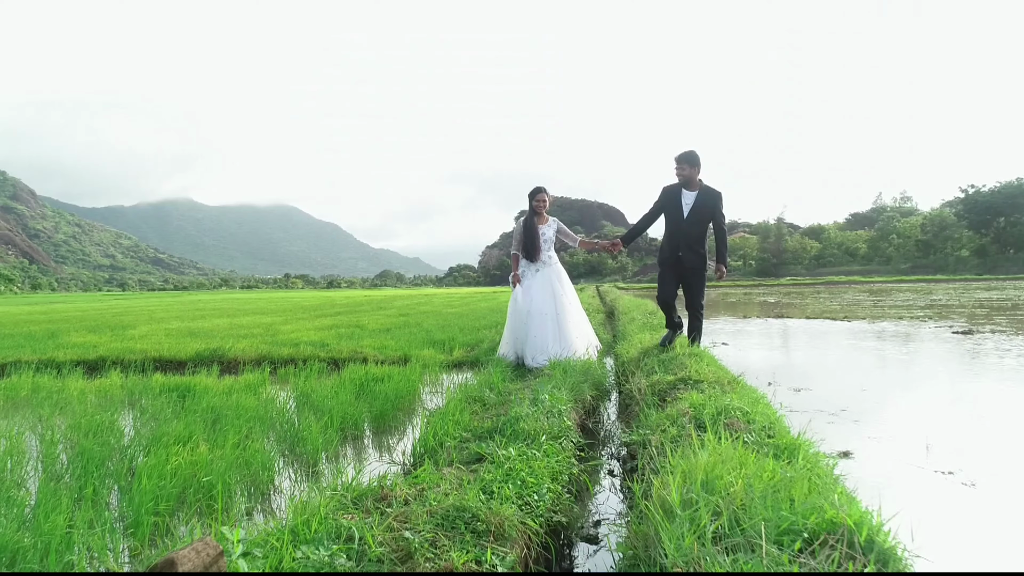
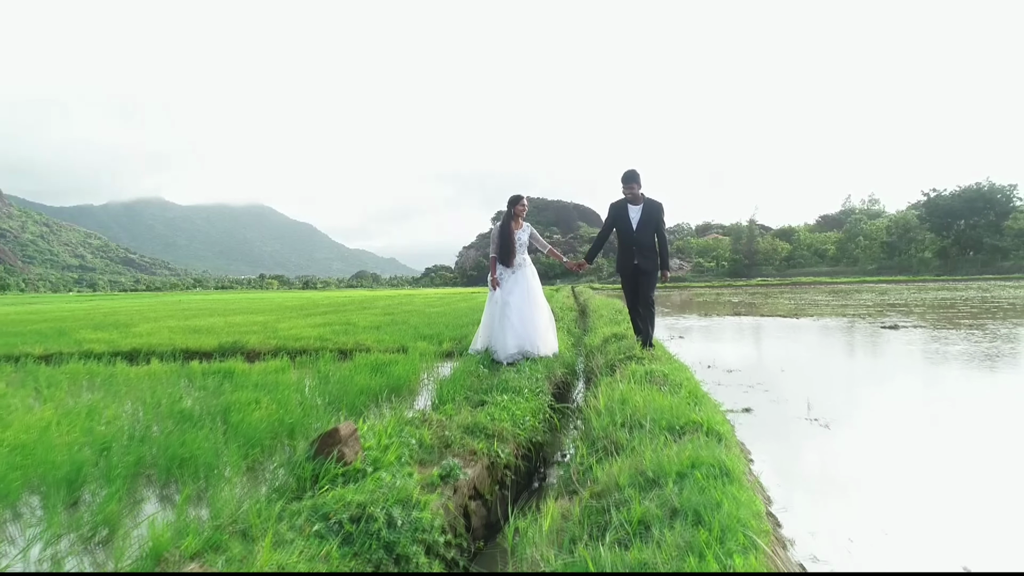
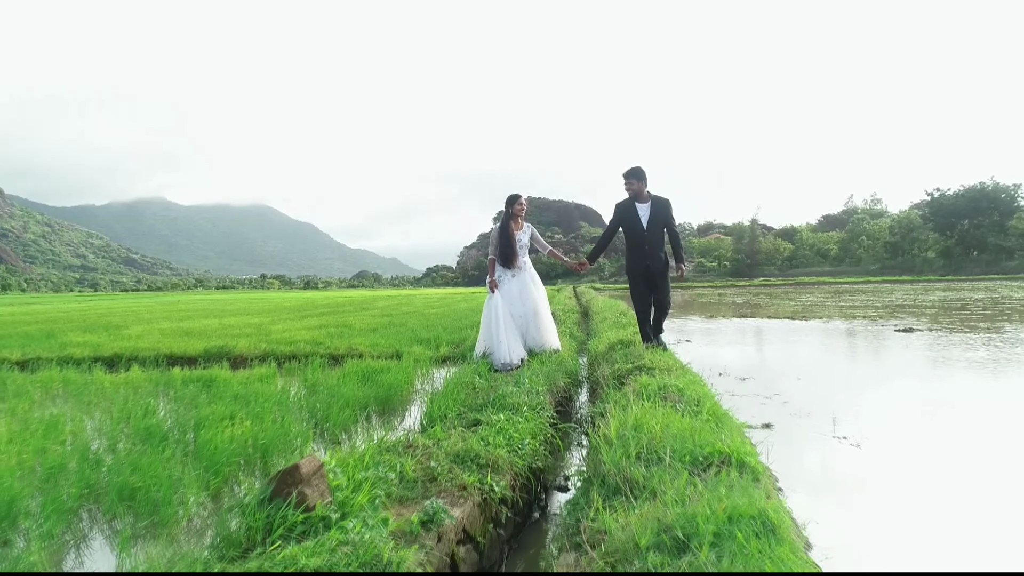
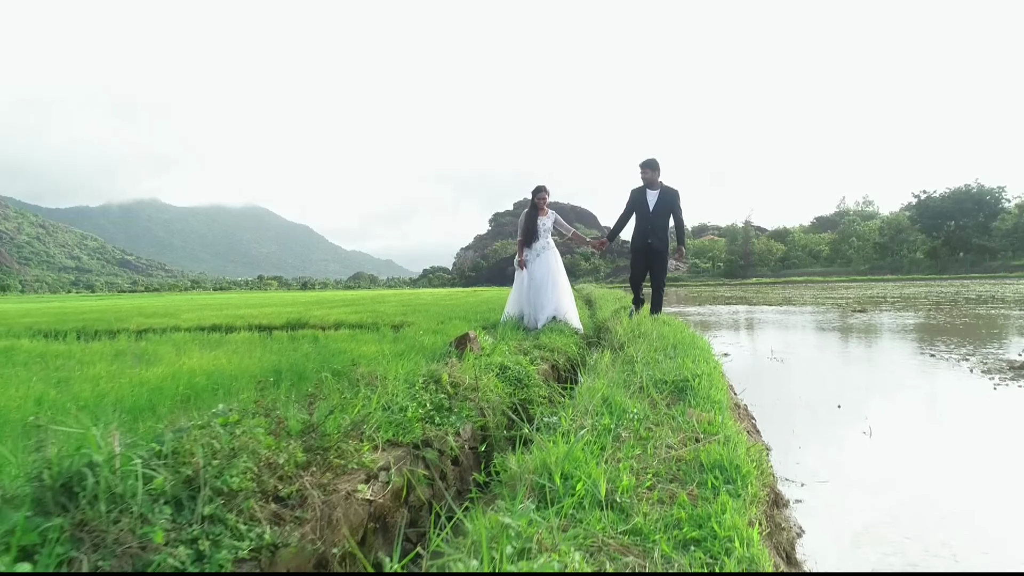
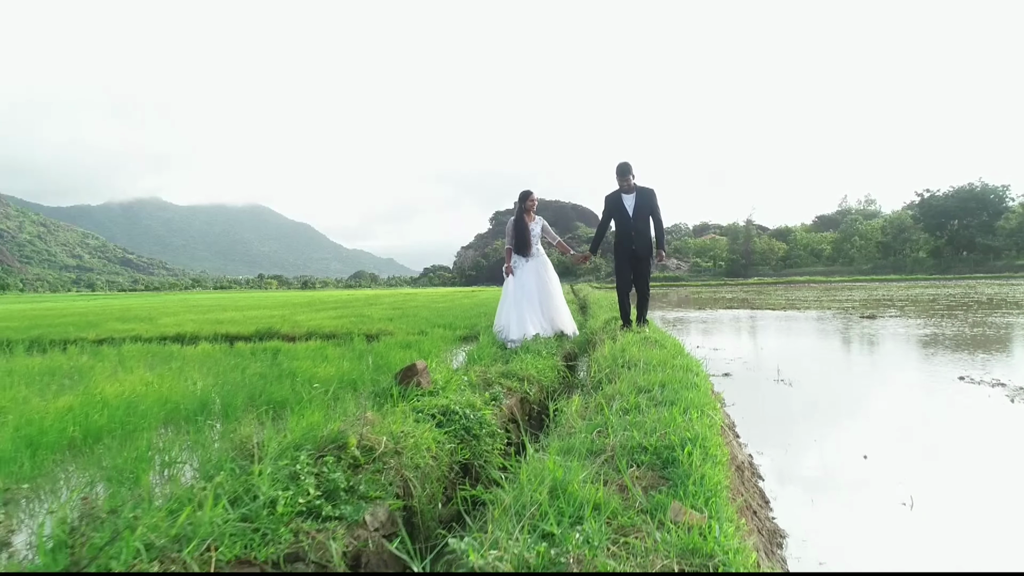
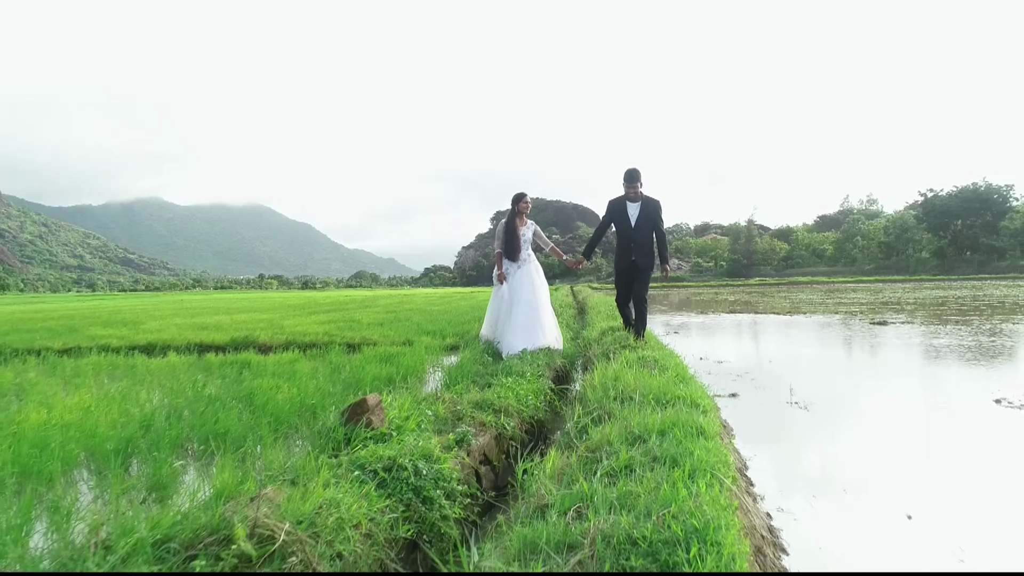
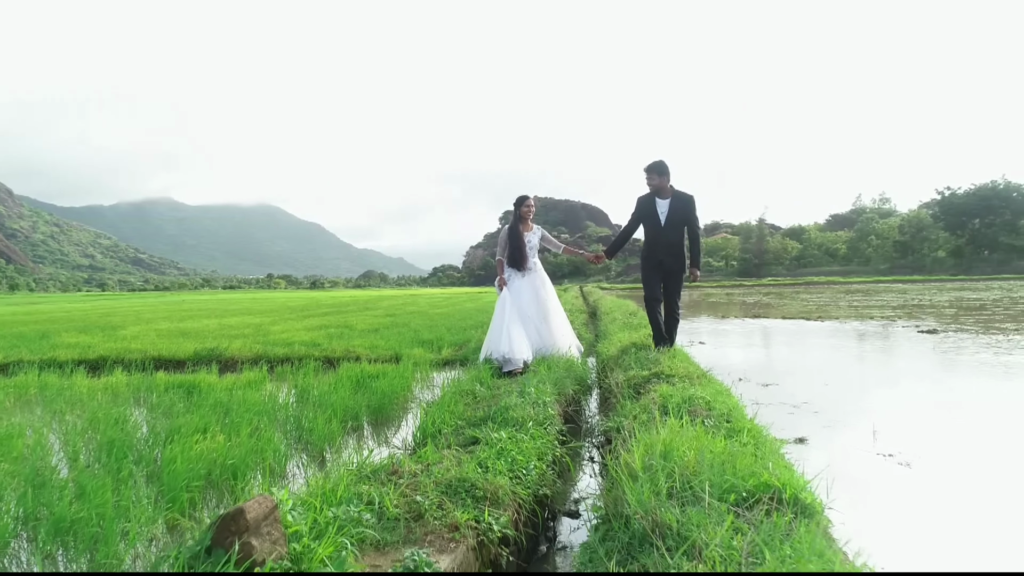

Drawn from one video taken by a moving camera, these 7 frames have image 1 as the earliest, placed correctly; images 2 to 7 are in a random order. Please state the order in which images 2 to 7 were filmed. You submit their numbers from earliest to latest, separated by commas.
7, 3, 2, 6, 5, 4
